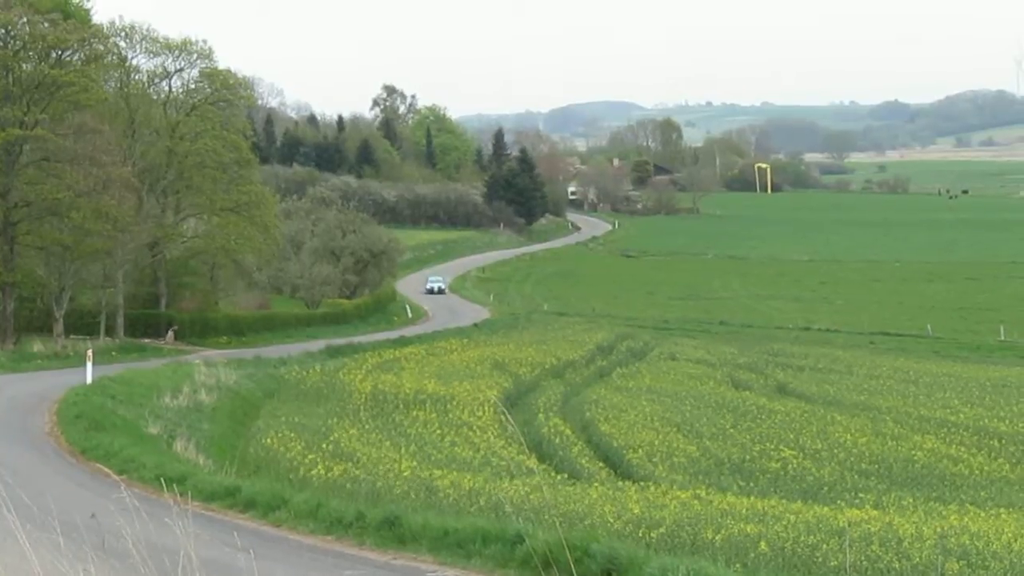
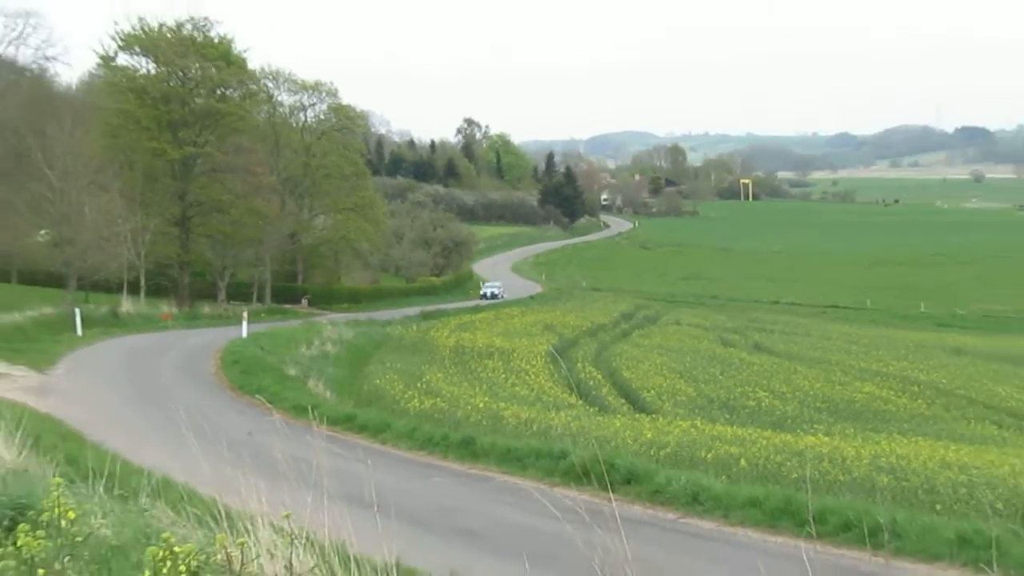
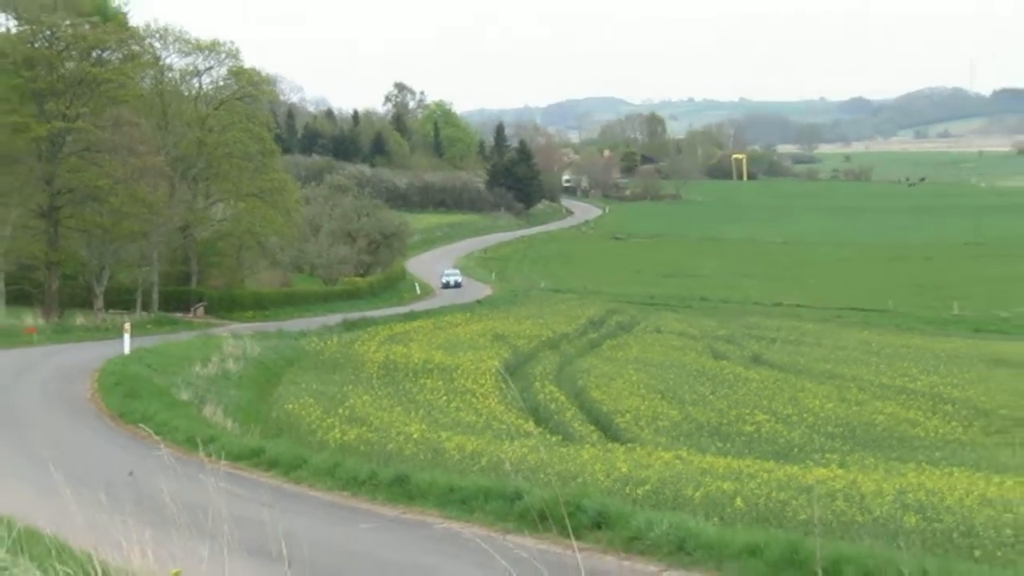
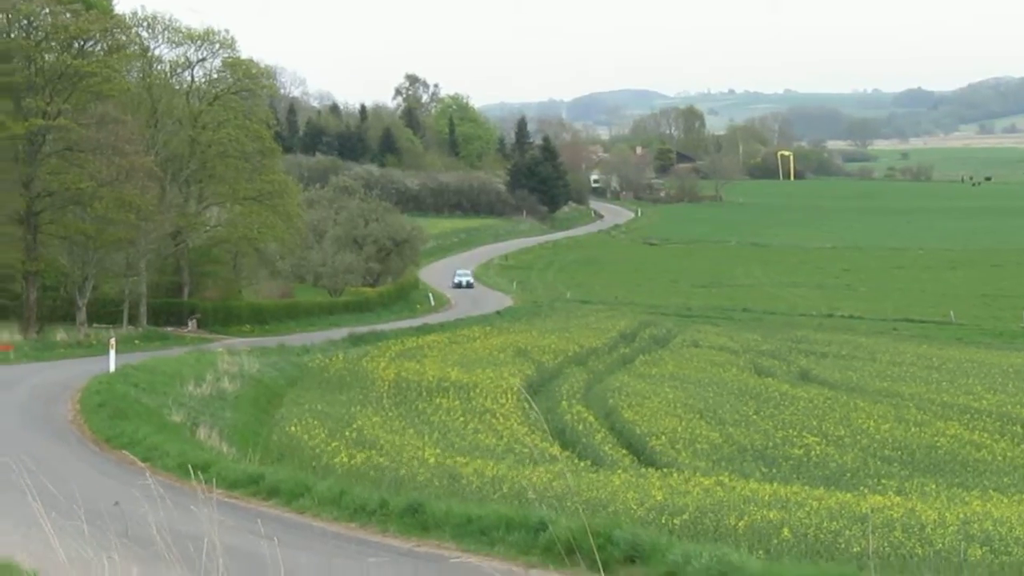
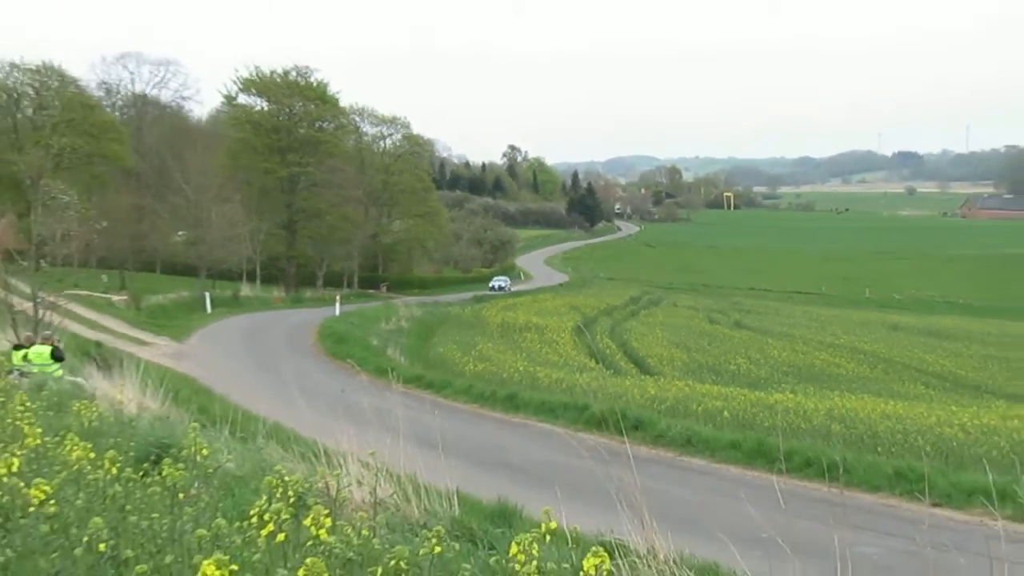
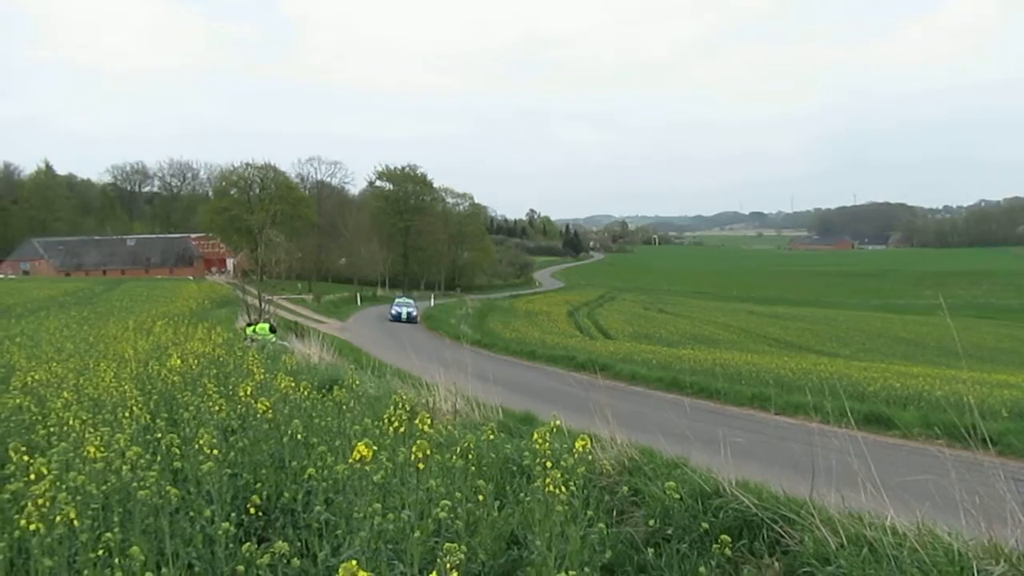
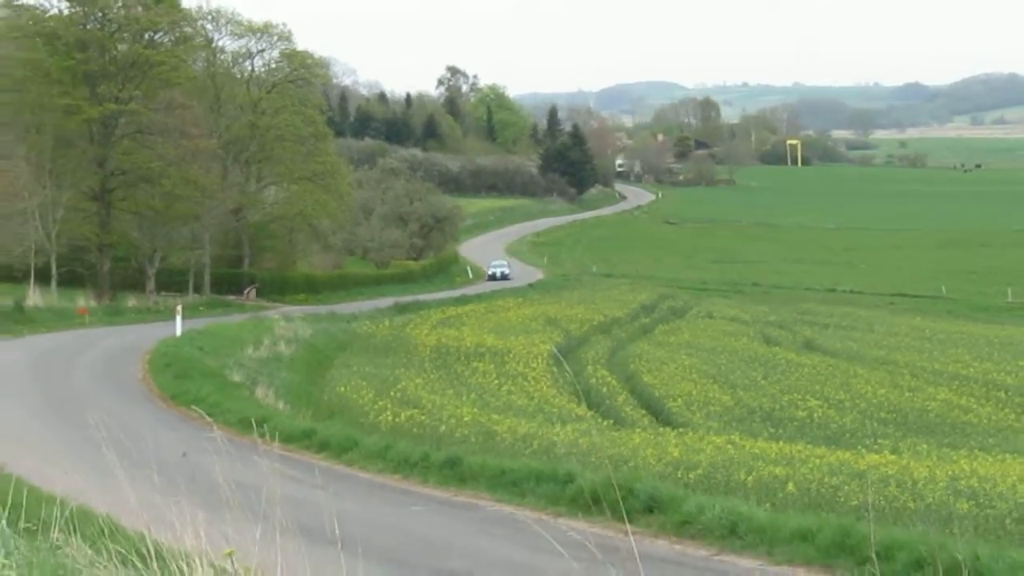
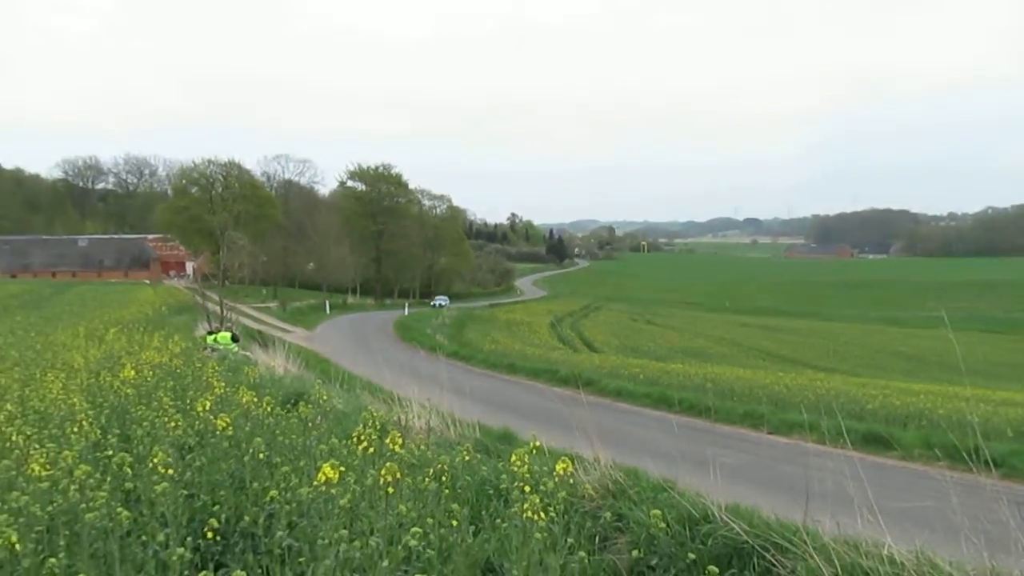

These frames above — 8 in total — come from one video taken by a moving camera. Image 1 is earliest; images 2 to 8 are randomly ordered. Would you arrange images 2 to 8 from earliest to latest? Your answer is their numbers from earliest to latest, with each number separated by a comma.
4, 3, 7, 2, 5, 8, 6
